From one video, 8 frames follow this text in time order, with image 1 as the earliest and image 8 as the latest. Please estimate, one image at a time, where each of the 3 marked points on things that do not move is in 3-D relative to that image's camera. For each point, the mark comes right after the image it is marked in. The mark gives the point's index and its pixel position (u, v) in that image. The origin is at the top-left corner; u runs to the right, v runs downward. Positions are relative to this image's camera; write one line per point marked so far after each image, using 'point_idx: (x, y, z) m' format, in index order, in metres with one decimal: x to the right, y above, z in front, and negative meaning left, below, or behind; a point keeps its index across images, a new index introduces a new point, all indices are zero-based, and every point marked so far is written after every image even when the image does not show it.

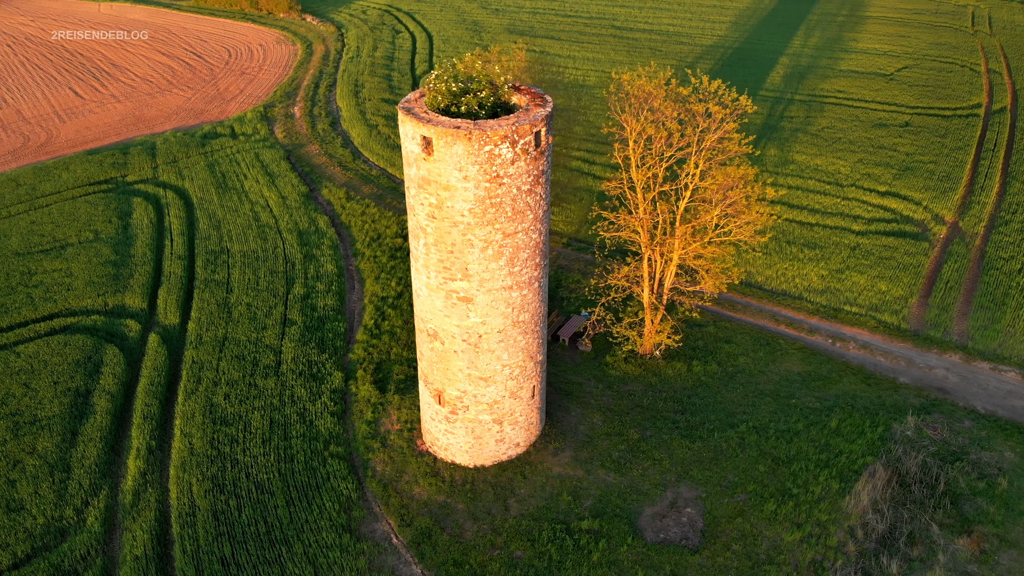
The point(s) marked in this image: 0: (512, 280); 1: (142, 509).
0: (0.0, +0.1, +10.9) m
1: (-5.6, -3.3, +12.5) m
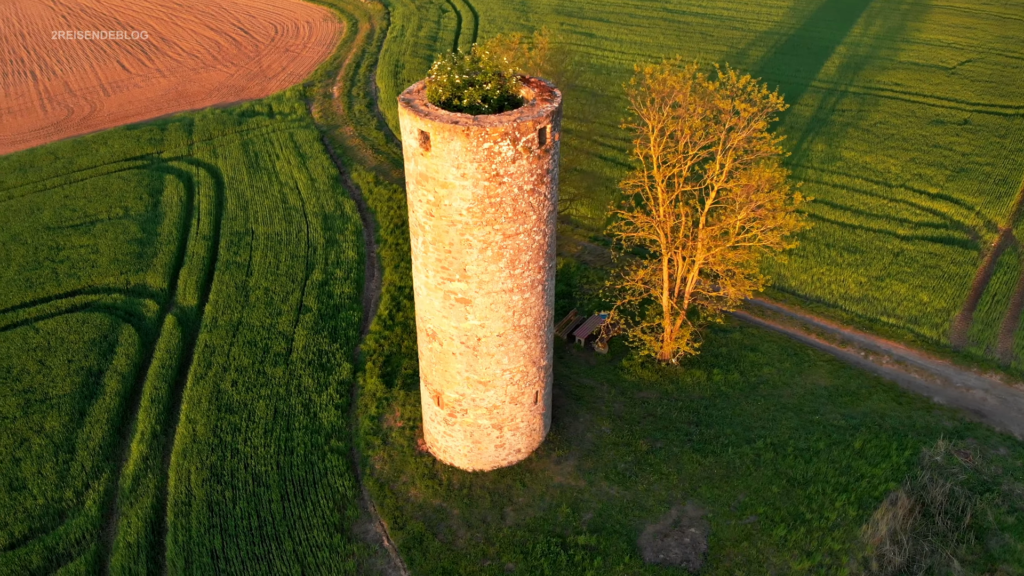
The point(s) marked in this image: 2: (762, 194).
0: (0.0, +0.1, +10.4) m
1: (-5.6, -3.1, +12.4) m
2: (+3.8, +1.4, +12.6) m
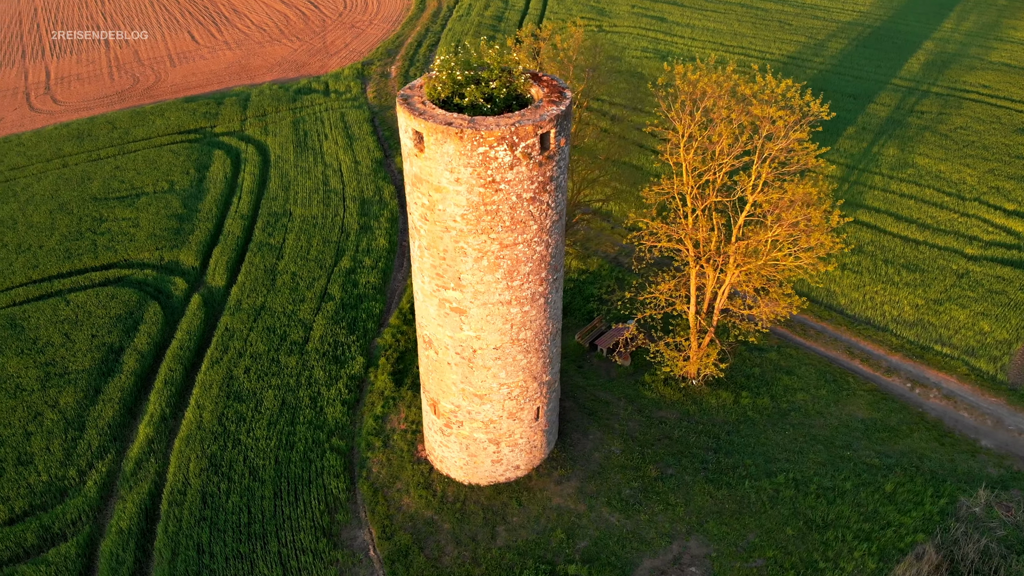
0: (0.0, -0.1, +9.8) m
1: (-5.6, -2.9, +12.4) m
2: (+4.0, +1.1, +11.6) m
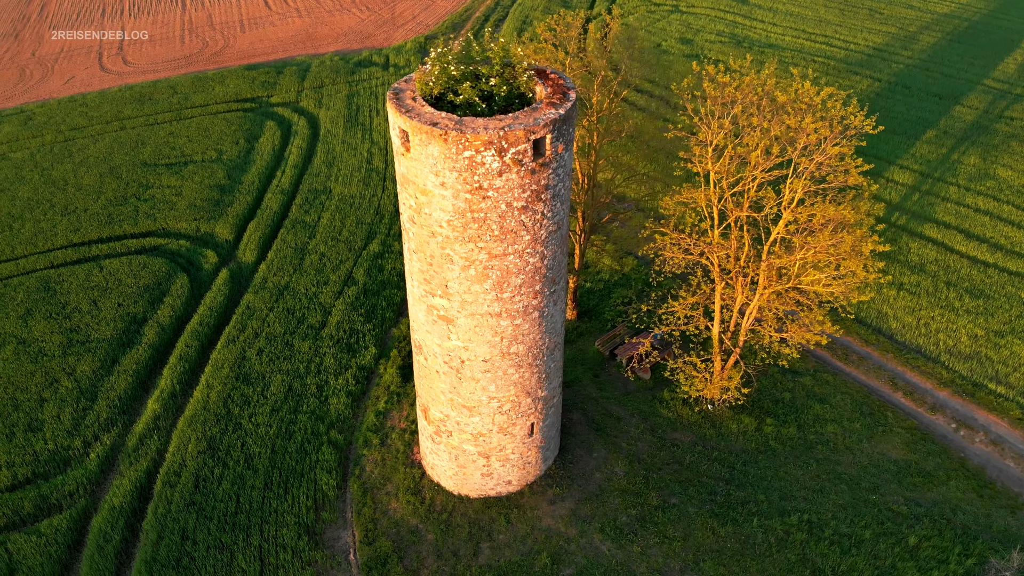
0: (-0.1, -0.2, +9.2) m
1: (-5.6, -2.5, +12.4) m
2: (+4.2, +0.7, +10.5) m
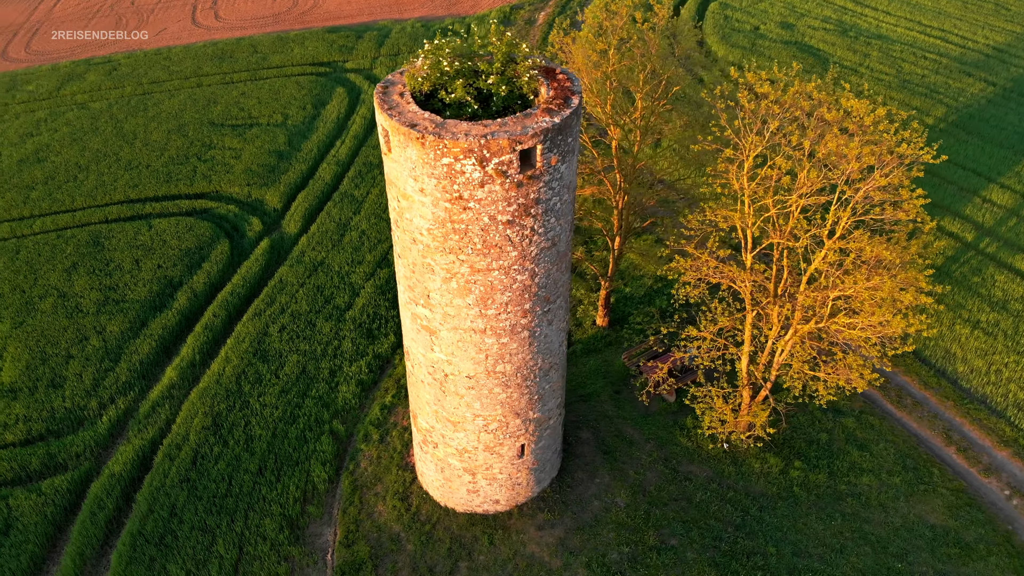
0: (-0.3, -0.4, +8.5) m
1: (-5.5, -2.0, +12.5) m
2: (+4.2, +0.2, +9.3) m
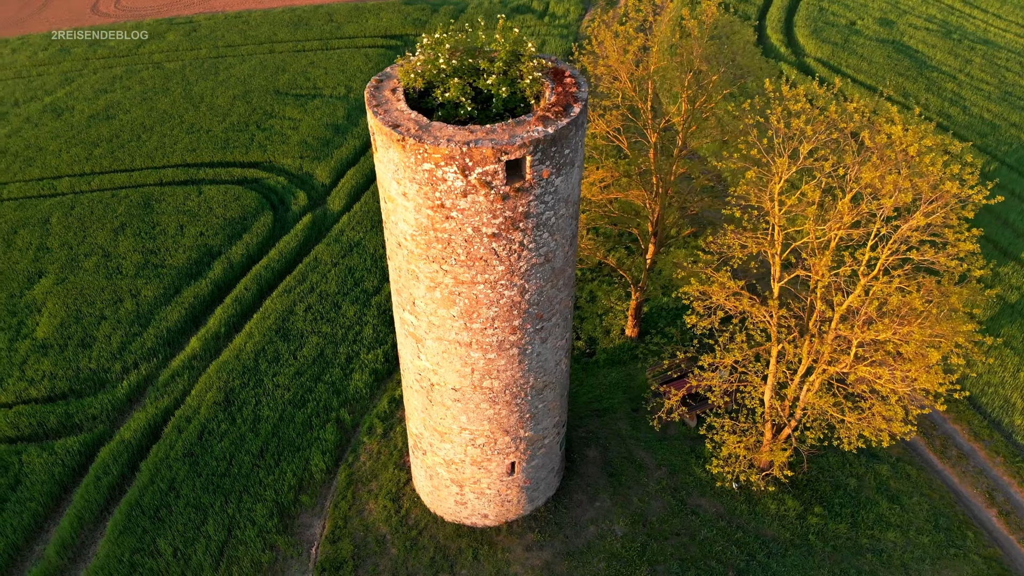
0: (-0.4, -0.5, +8.0) m
1: (-5.3, -1.6, +12.6) m
2: (+4.2, -0.3, +8.3) m
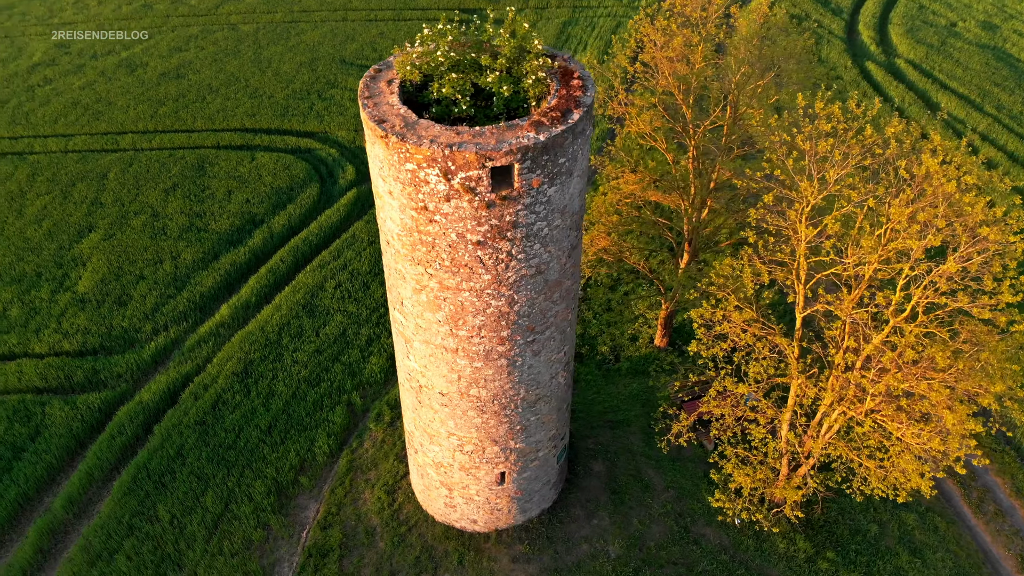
0: (-0.5, -0.5, +7.7) m
1: (-5.0, -1.1, +12.7) m
2: (+4.1, -0.7, +7.5) m
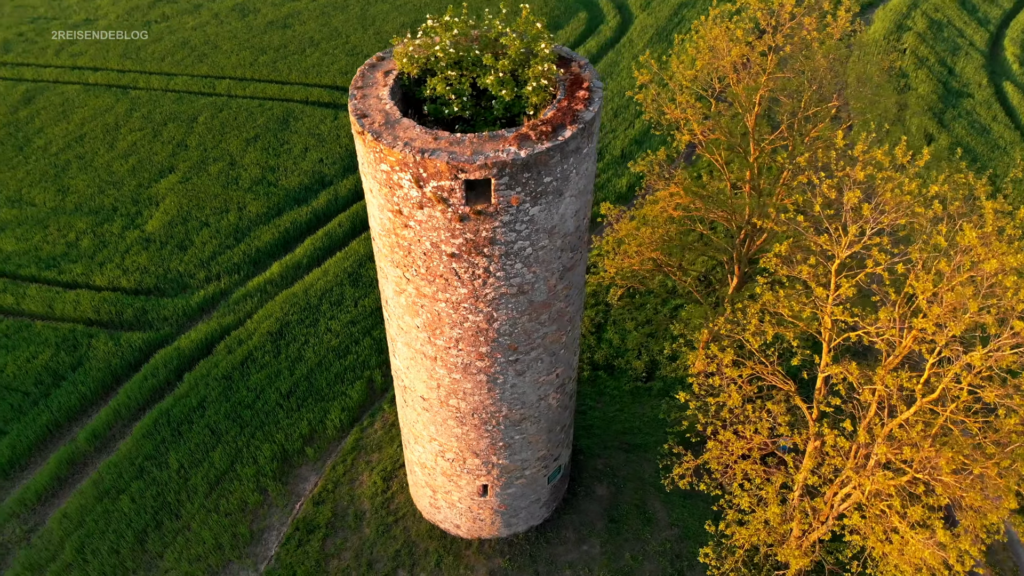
0: (-0.7, -0.6, +7.3) m
1: (-4.4, -0.4, +13.0) m
2: (+3.8, -1.4, +6.6) m
